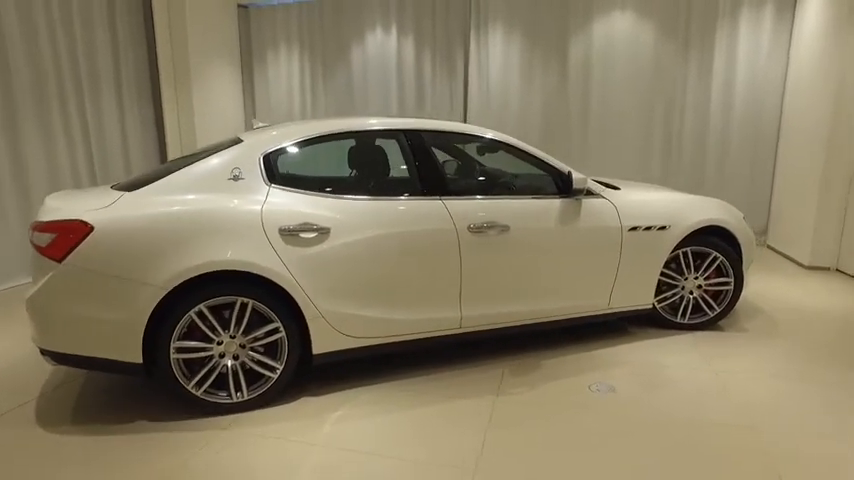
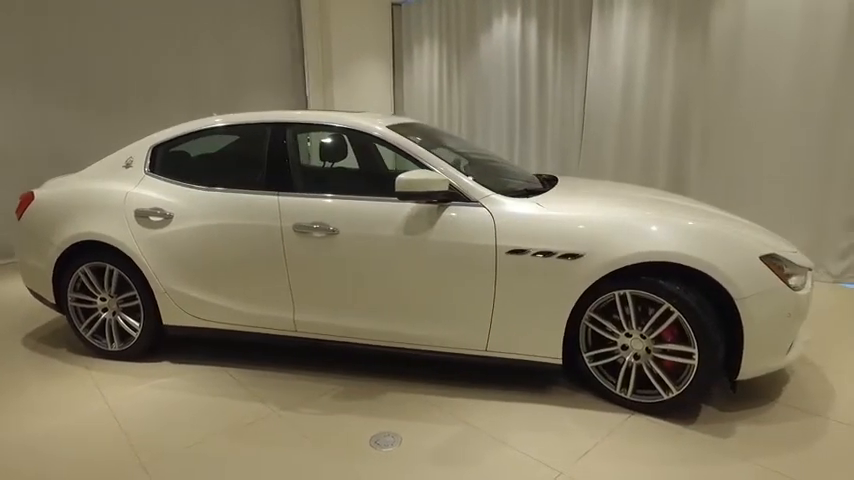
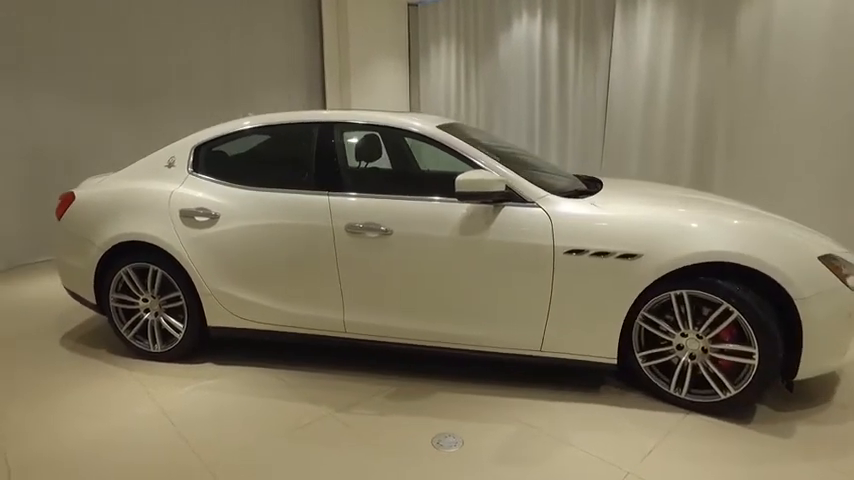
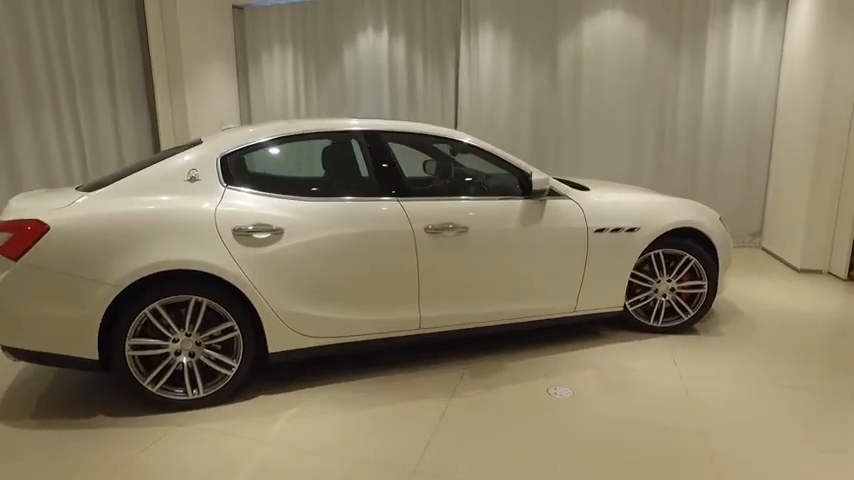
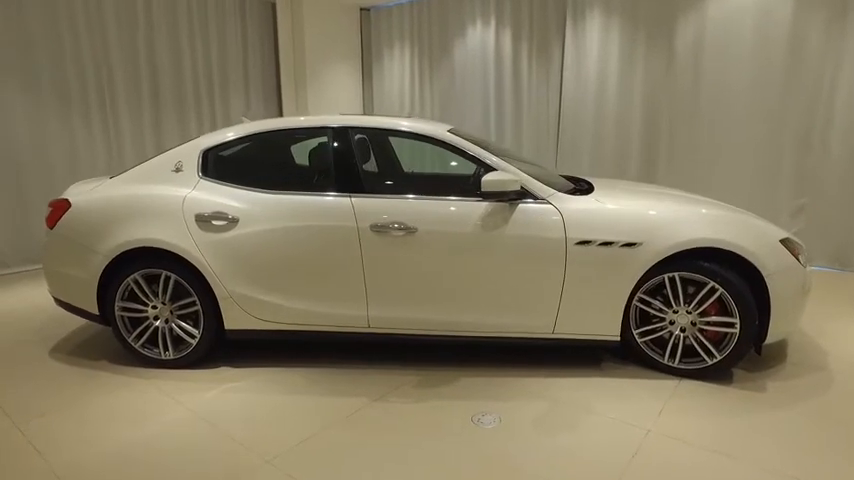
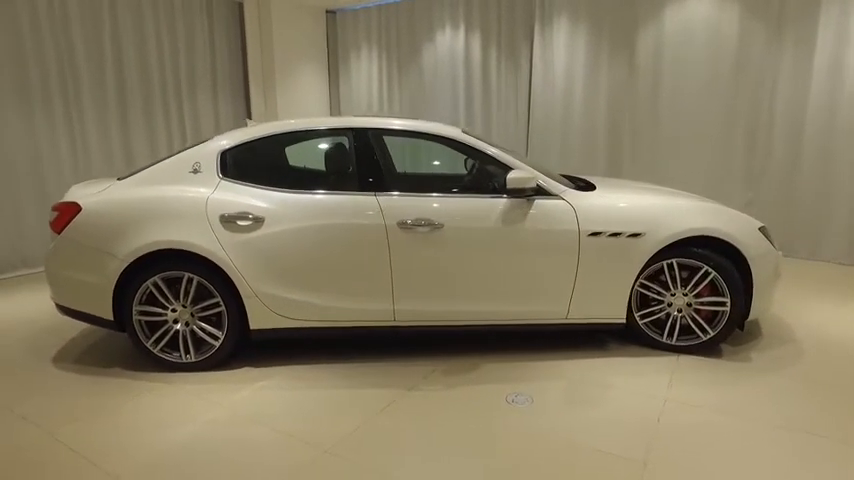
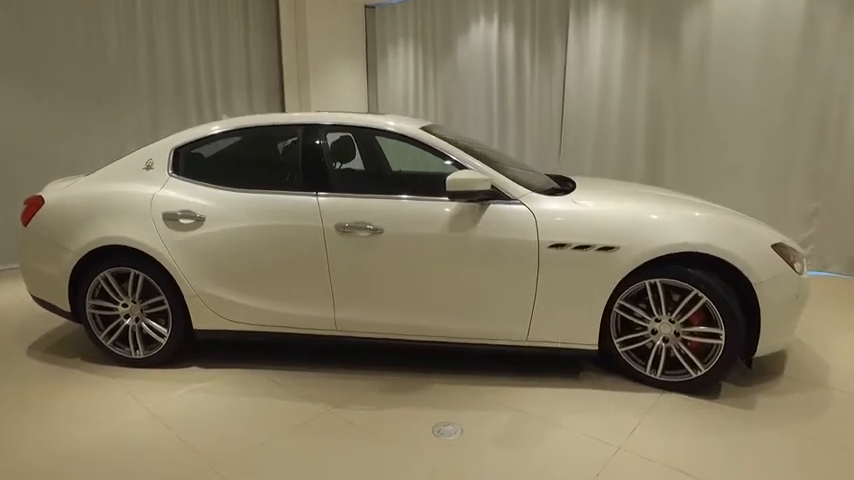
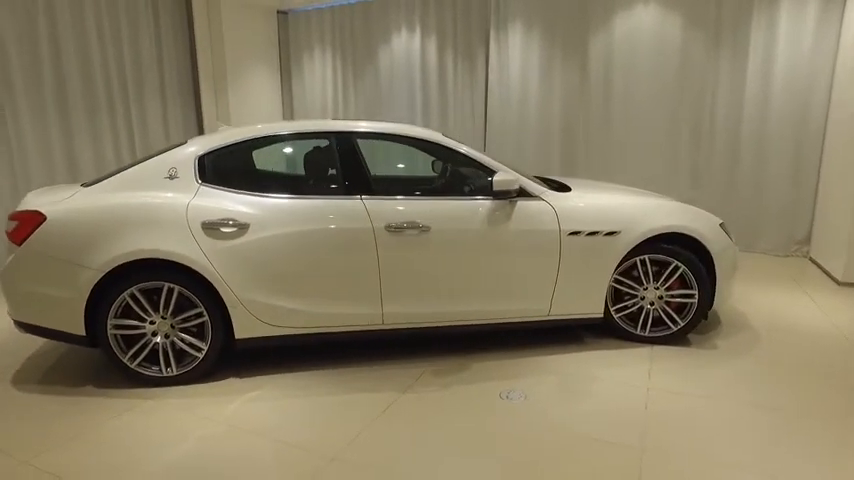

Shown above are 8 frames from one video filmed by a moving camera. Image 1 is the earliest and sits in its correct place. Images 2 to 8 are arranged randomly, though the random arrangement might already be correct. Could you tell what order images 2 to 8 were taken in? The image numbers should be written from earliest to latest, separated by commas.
4, 8, 6, 5, 7, 3, 2
